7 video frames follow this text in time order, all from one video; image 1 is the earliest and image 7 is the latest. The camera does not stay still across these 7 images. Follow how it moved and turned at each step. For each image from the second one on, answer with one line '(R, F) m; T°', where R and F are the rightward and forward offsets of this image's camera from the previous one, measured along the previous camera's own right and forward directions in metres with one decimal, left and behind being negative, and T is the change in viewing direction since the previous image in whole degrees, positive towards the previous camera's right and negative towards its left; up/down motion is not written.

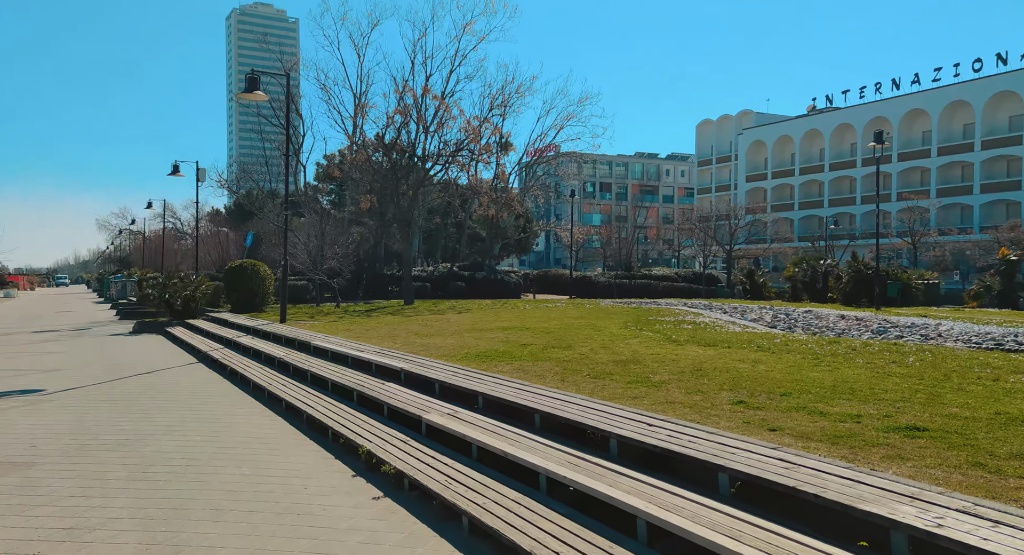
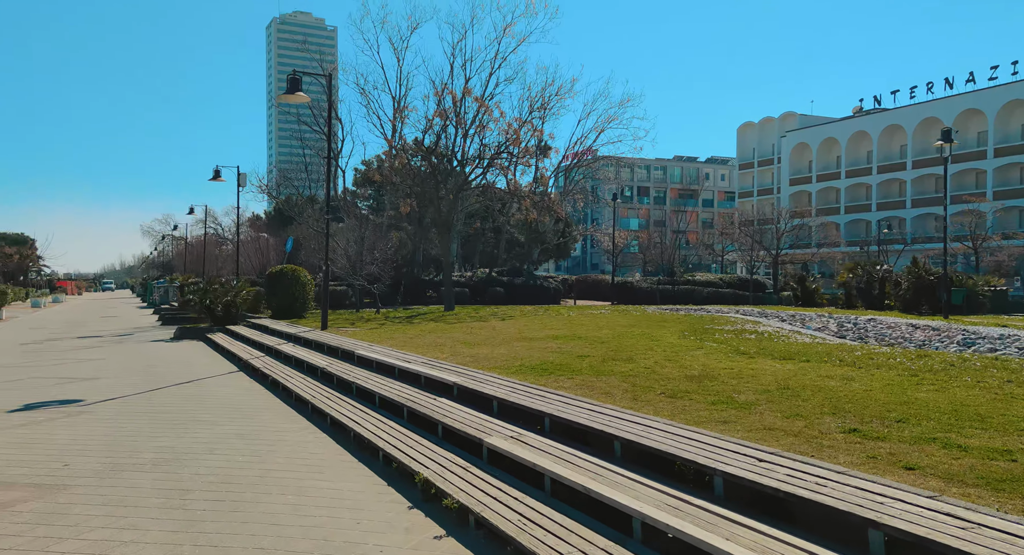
(-0.2, +0.5) m; -3°
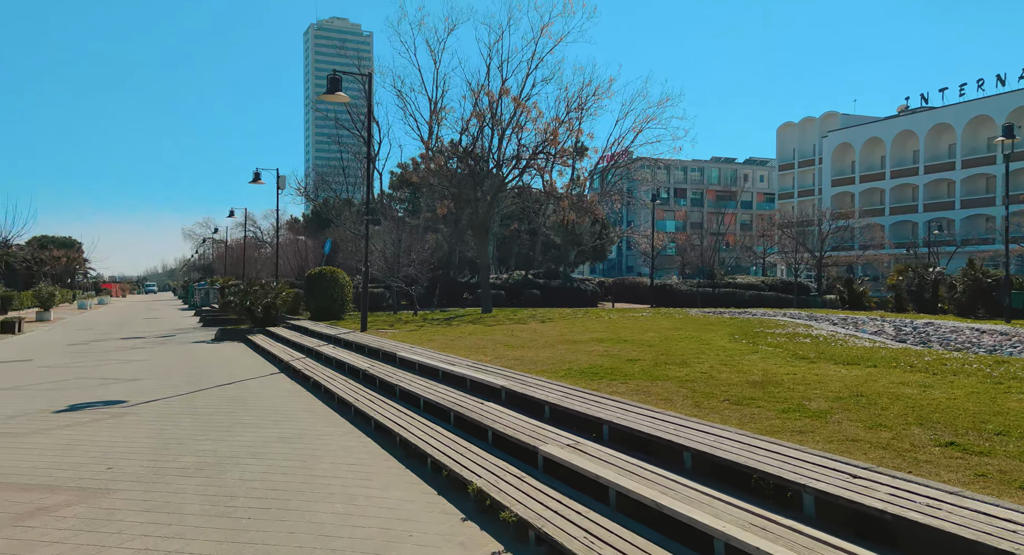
(-0.1, +0.3) m; -2°
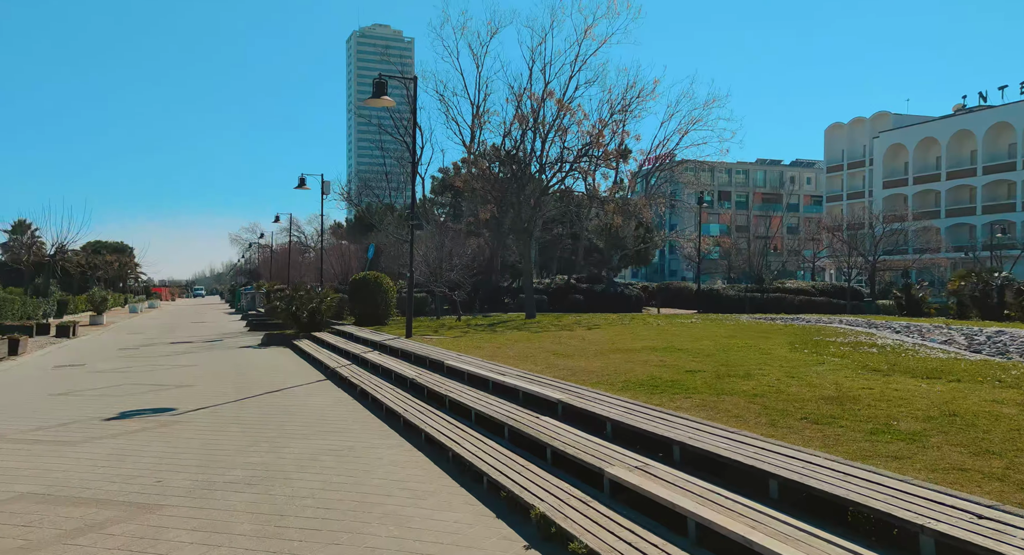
(-0.1, +0.3) m; -3°
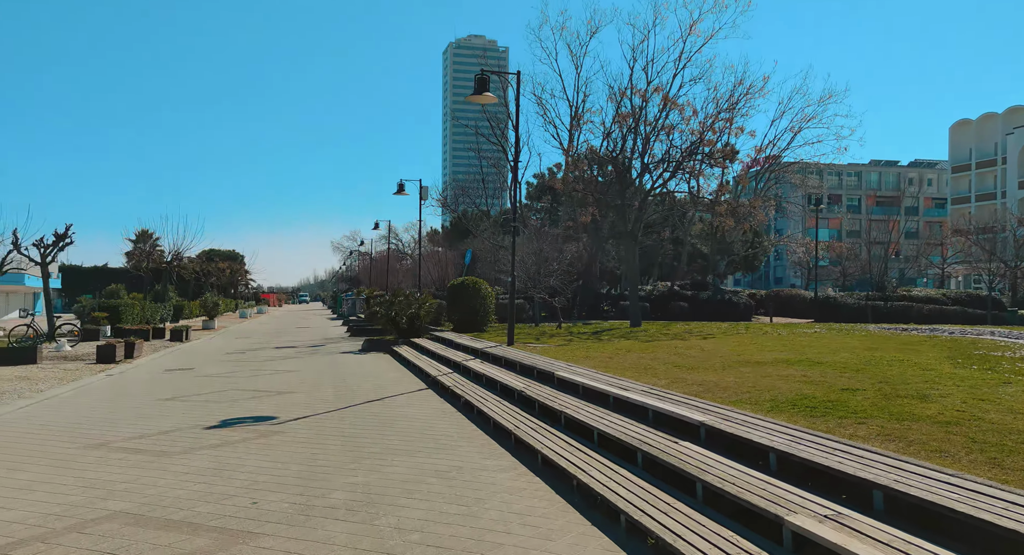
(-0.3, +0.8) m; -7°
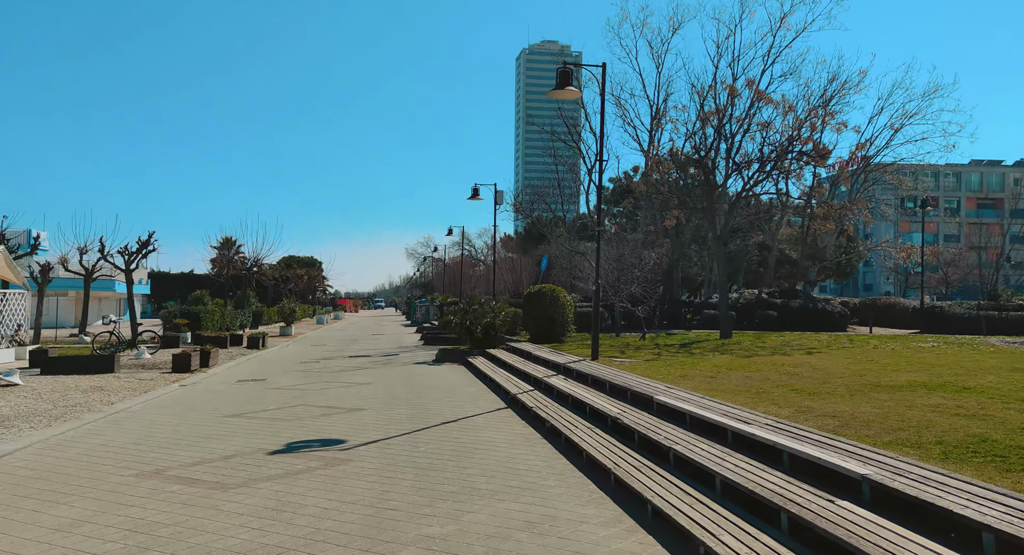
(-0.2, +1.1) m; -5°
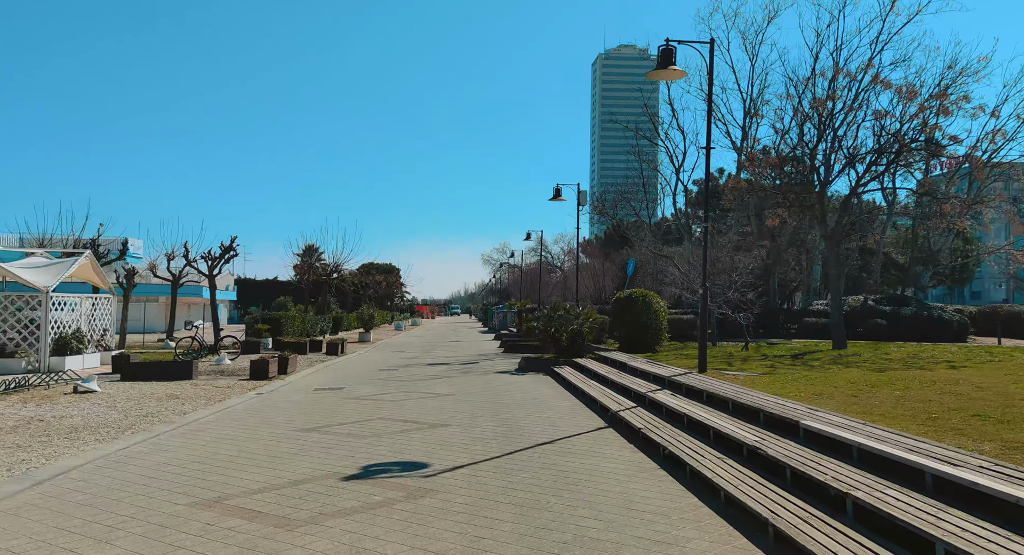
(-0.4, +1.3) m; -5°
